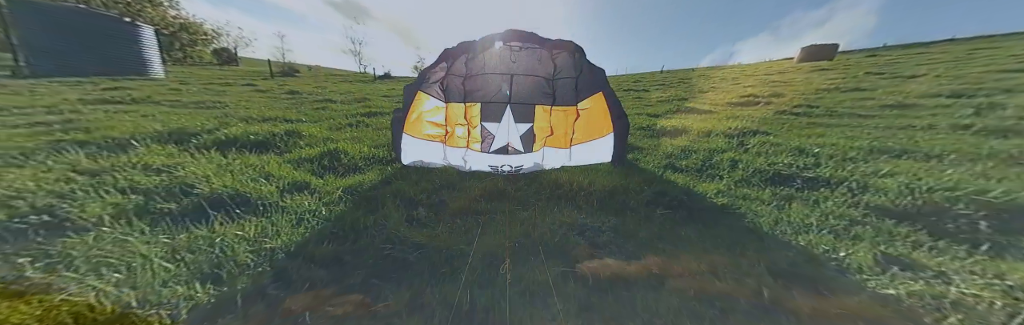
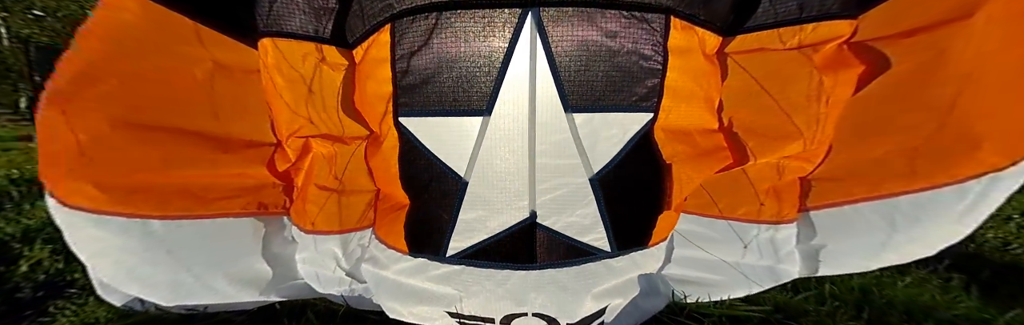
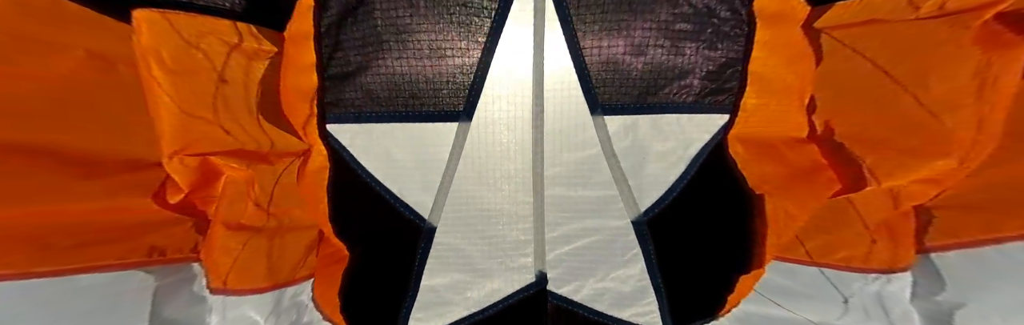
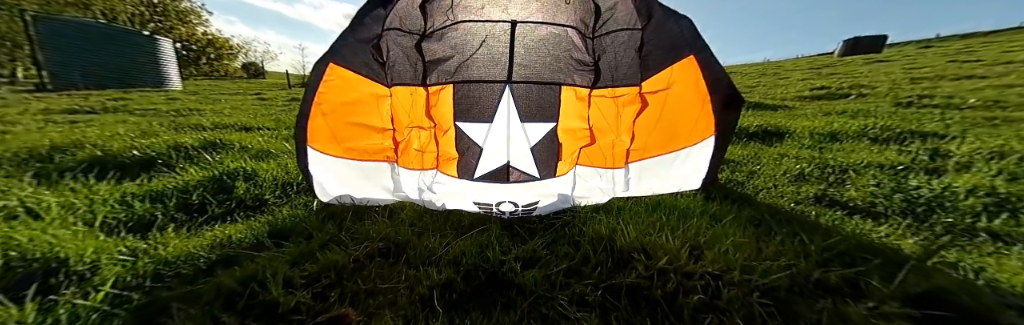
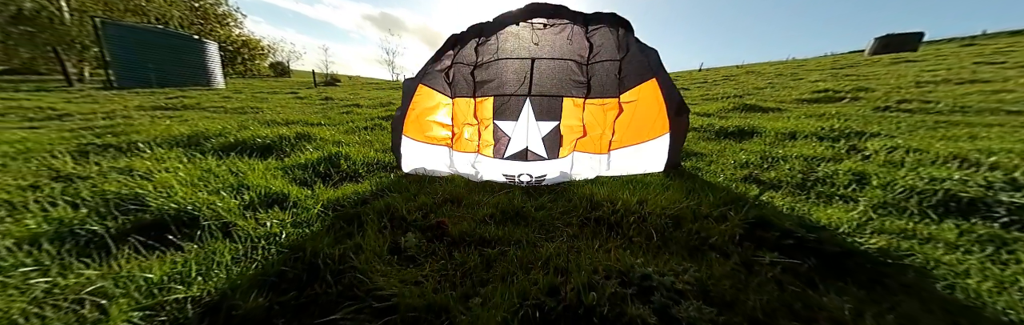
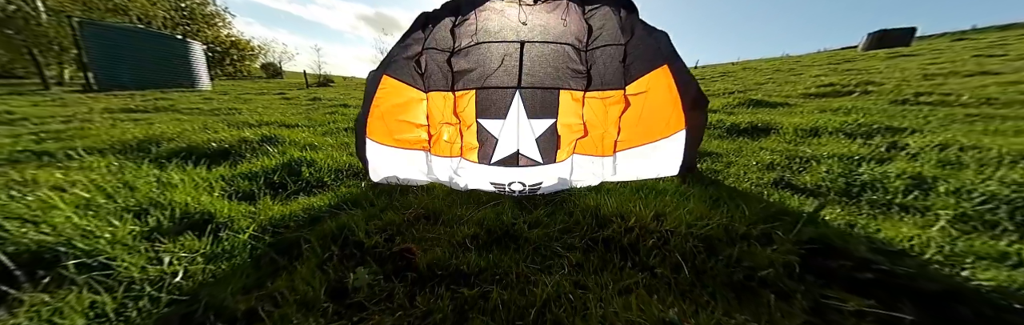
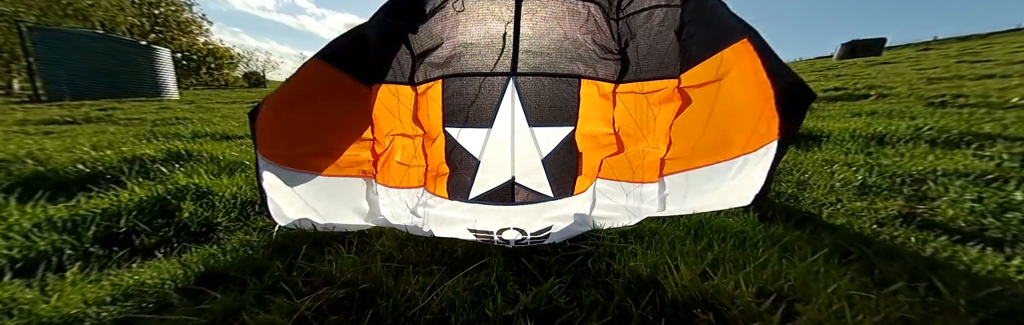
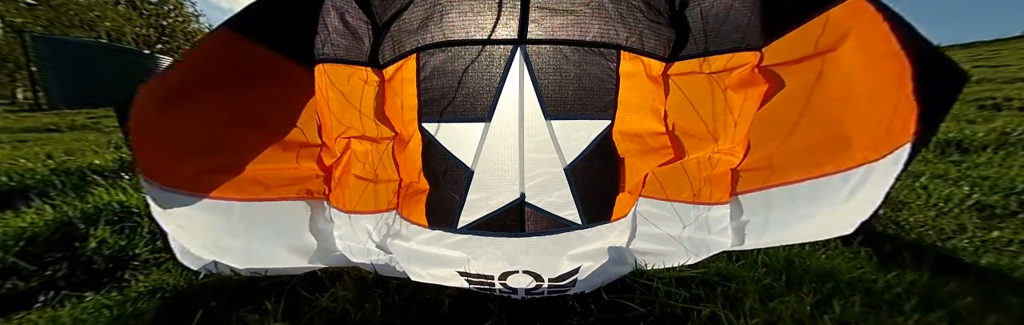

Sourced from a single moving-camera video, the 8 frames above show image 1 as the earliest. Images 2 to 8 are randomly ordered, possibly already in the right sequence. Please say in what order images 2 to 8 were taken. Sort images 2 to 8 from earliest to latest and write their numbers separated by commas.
5, 6, 4, 7, 8, 2, 3
